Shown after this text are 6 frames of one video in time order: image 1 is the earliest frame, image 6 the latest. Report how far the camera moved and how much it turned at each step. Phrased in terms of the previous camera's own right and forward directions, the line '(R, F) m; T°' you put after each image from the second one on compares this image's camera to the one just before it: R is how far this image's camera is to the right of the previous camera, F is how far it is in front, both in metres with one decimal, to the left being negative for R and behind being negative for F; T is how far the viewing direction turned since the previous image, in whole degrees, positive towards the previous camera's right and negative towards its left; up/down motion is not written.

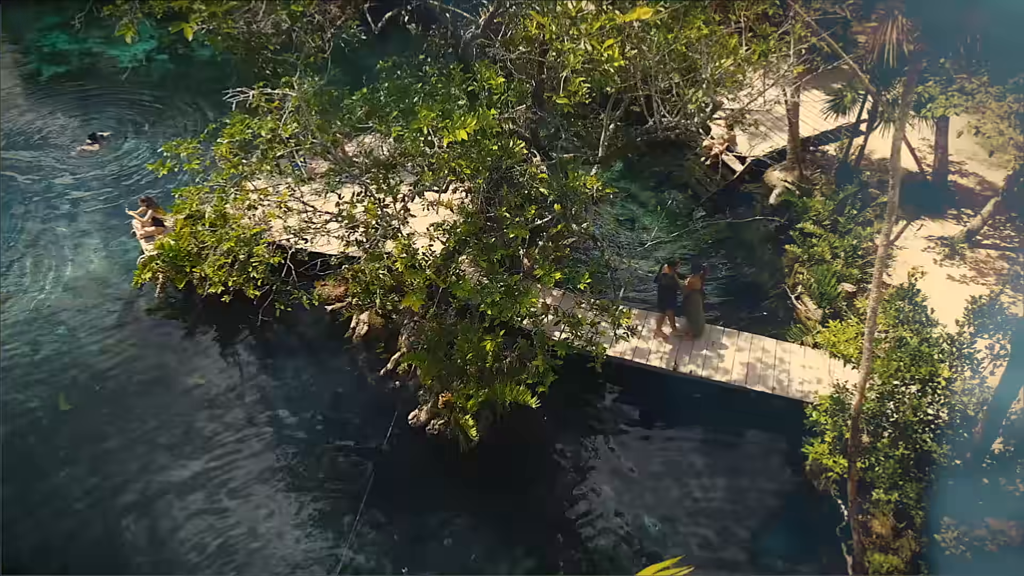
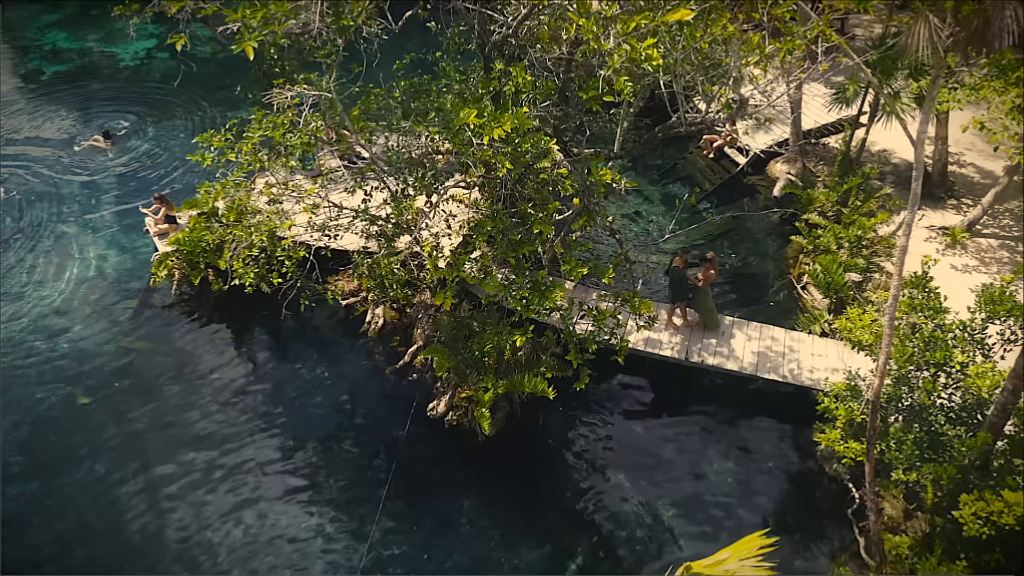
(-0.3, -0.2) m; +1°
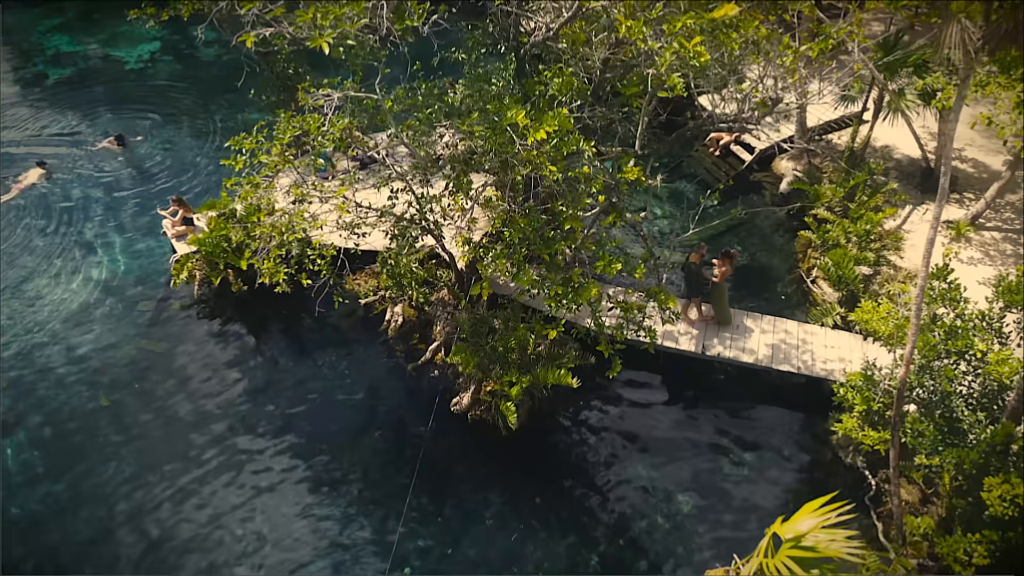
(-0.4, -0.2) m; +1°
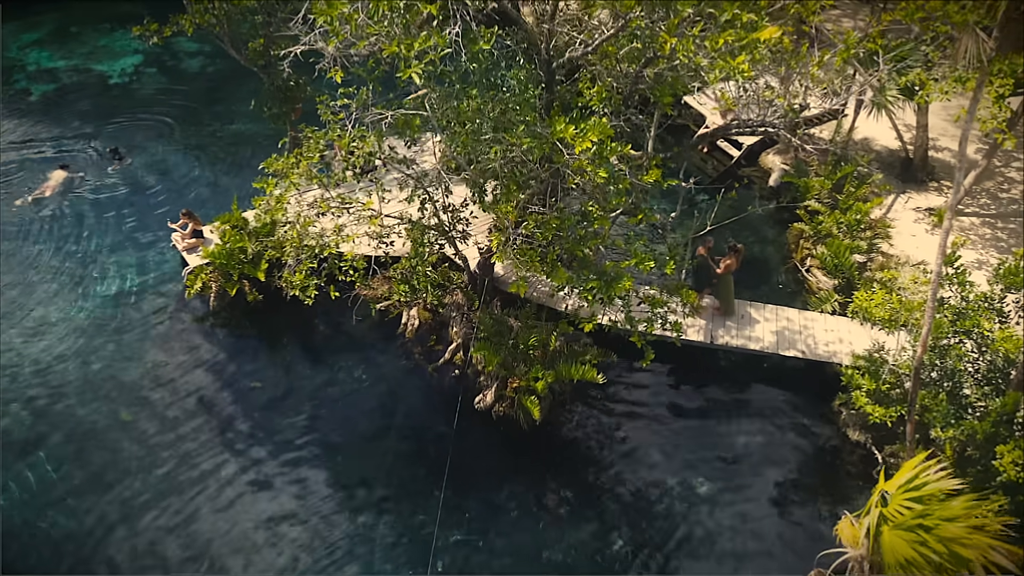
(-0.8, -0.4) m; +2°
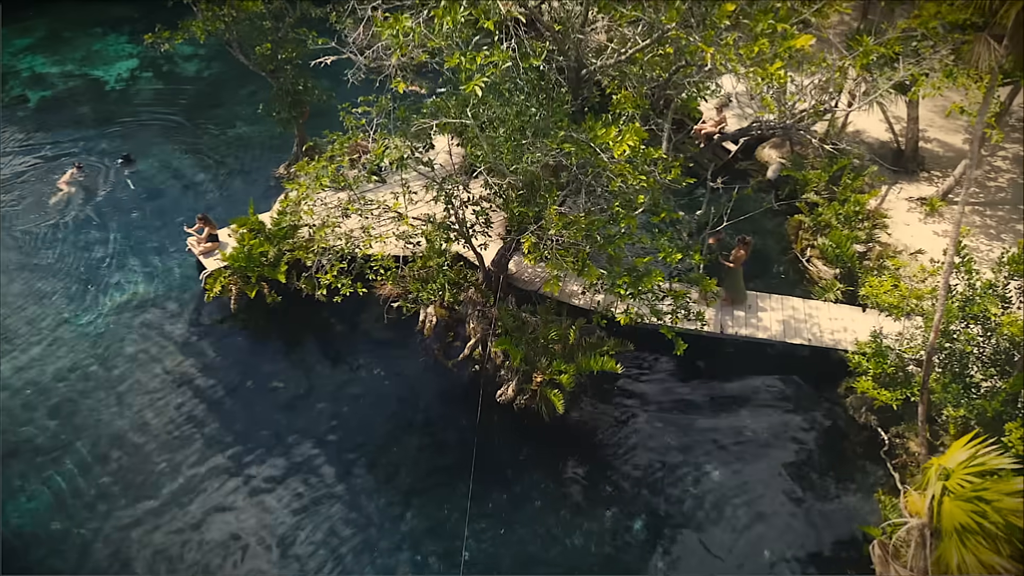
(-0.6, -0.4) m; +1°
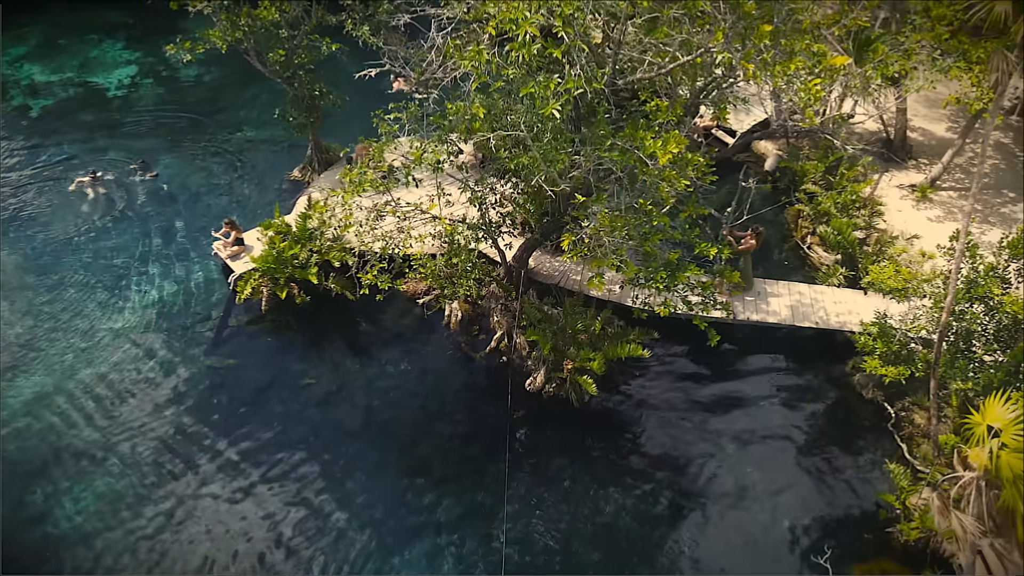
(-0.9, -0.6) m; +2°
